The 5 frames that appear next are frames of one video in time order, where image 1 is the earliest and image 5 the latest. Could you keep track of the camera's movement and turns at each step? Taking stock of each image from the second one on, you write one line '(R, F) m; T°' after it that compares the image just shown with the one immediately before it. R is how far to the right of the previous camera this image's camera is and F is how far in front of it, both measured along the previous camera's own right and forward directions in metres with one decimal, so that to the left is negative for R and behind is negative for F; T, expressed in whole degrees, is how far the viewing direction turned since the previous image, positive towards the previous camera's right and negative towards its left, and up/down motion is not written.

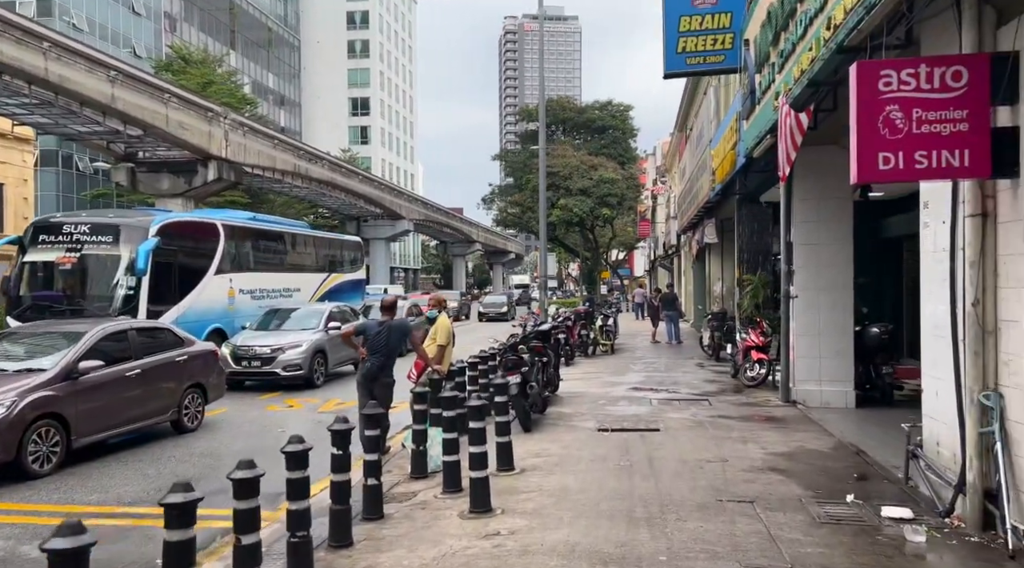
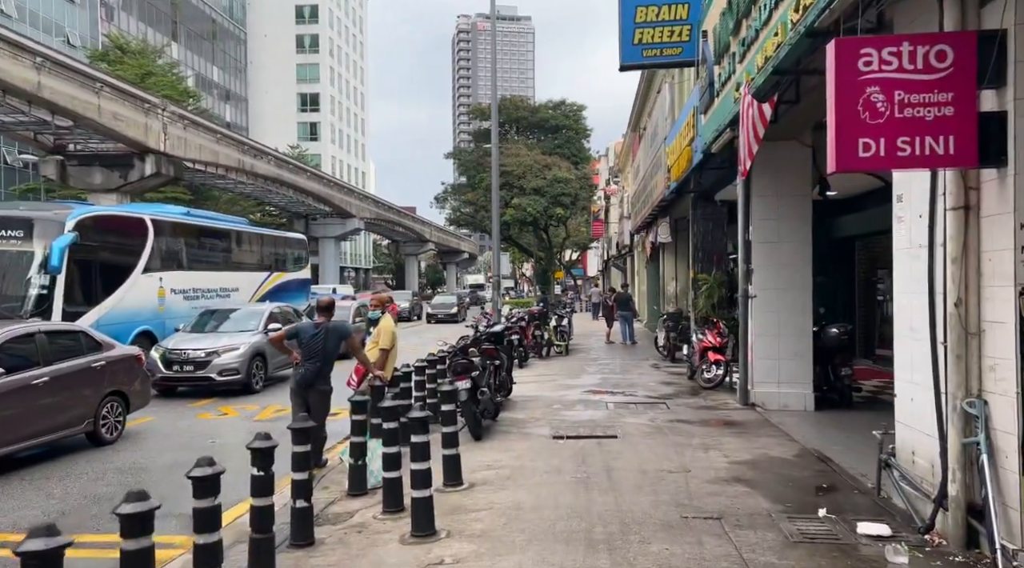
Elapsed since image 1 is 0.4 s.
(+0.1, +0.6) m; +3°
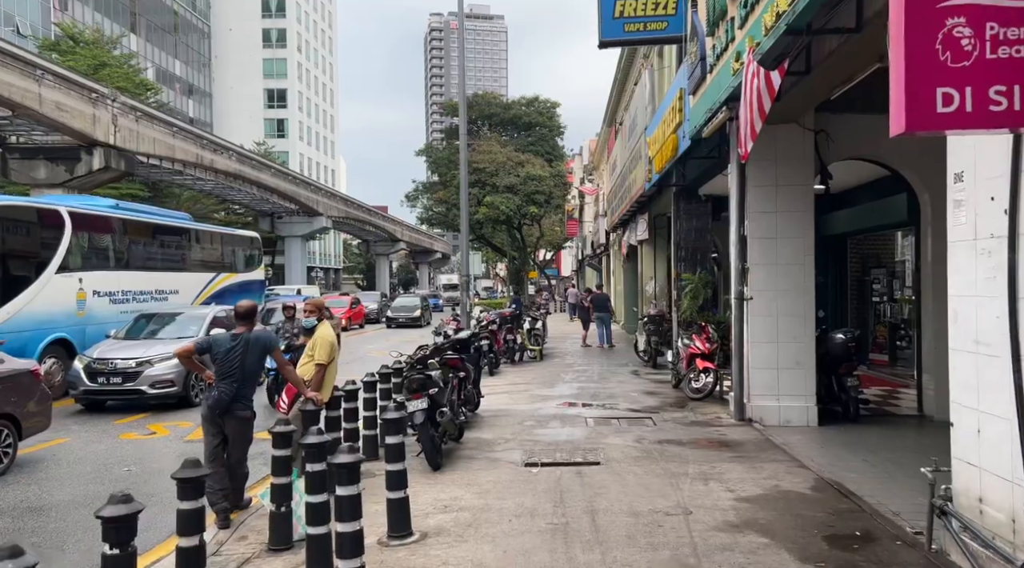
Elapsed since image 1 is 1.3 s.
(+0.1, +1.4) m; +2°
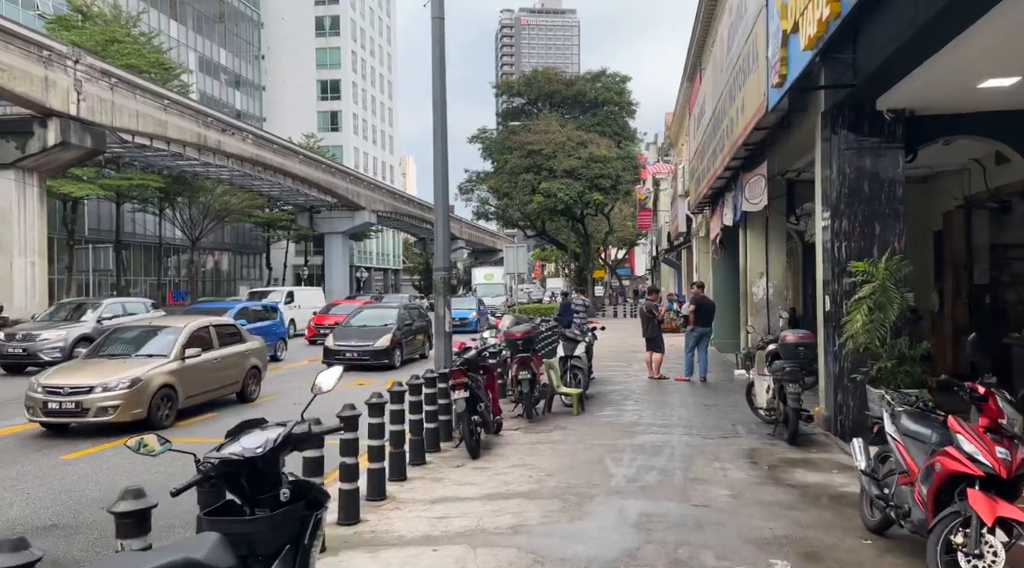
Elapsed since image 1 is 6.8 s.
(+0.7, +7.8) m; -5°
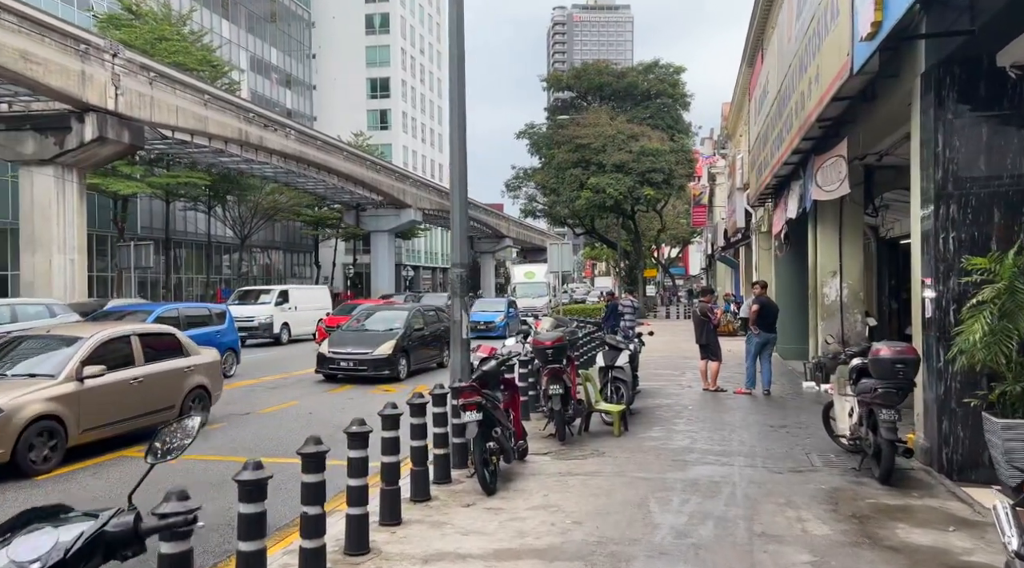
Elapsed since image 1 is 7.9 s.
(+0.2, +1.5) m; -4°
